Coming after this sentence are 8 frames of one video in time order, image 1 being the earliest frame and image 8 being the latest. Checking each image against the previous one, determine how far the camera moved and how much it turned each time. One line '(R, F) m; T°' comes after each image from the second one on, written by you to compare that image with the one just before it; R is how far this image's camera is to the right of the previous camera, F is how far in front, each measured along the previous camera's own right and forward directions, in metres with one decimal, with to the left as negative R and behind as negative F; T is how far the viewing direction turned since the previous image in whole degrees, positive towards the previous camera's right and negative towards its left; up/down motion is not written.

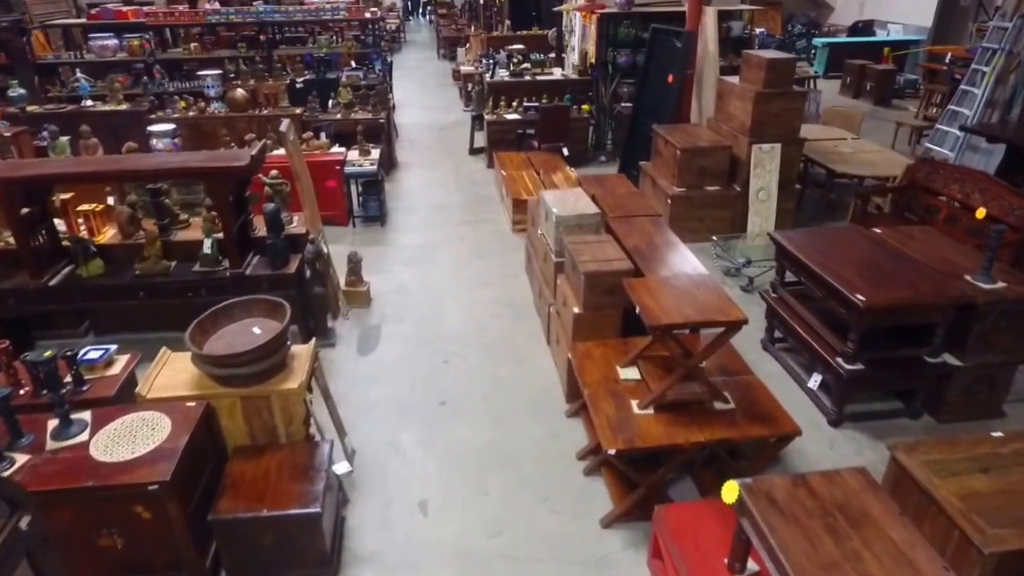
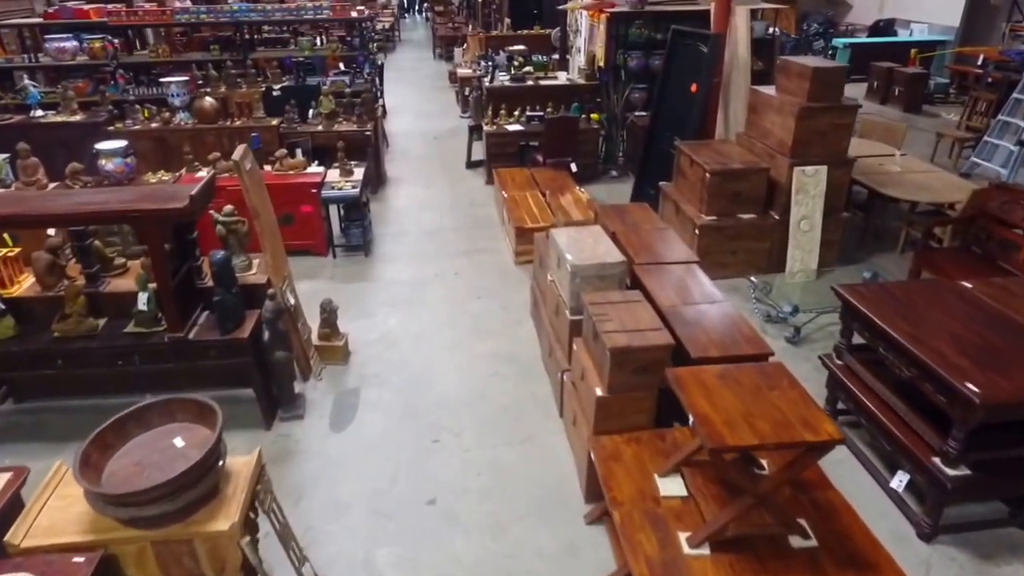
(0.0, +0.7) m; 0°
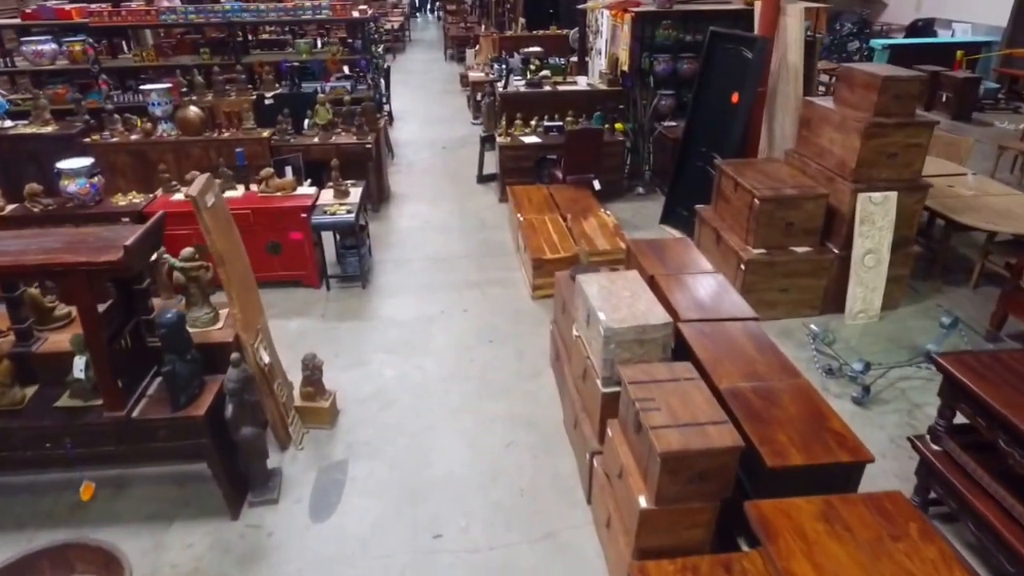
(0.0, +0.6) m; -1°
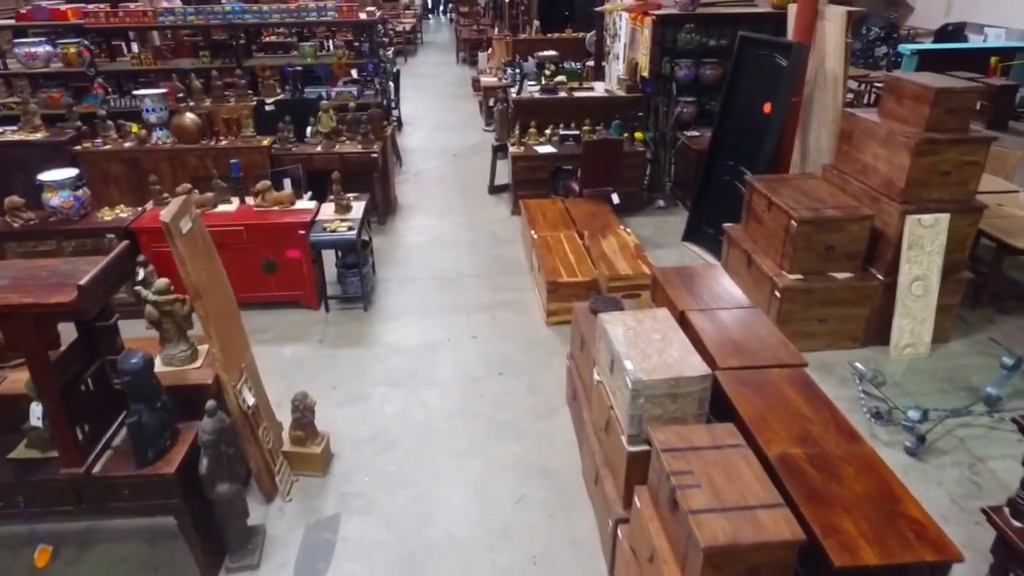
(0.0, +0.3) m; -1°
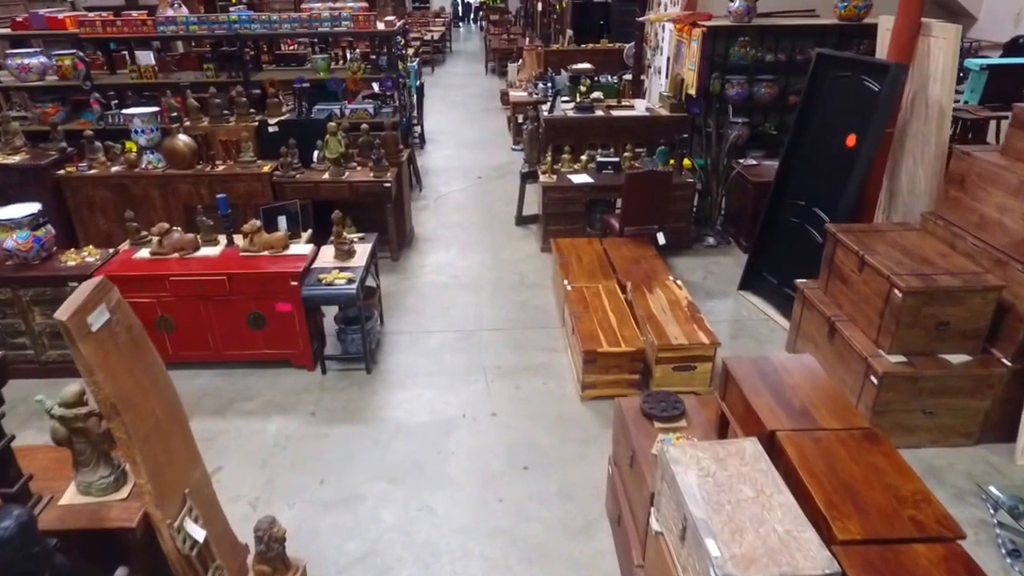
(0.0, +0.6) m; -2°
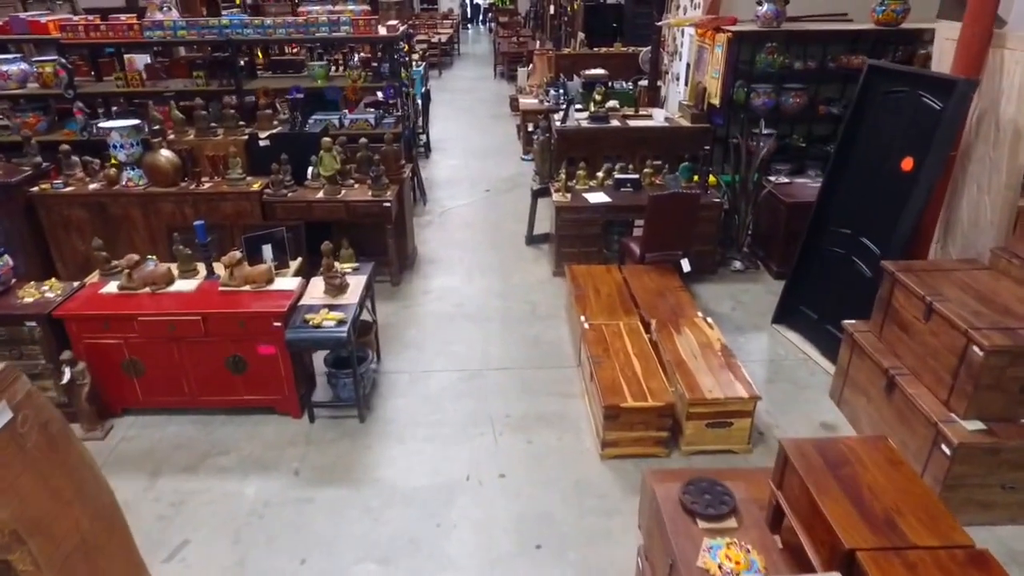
(0.0, +0.4) m; -1°
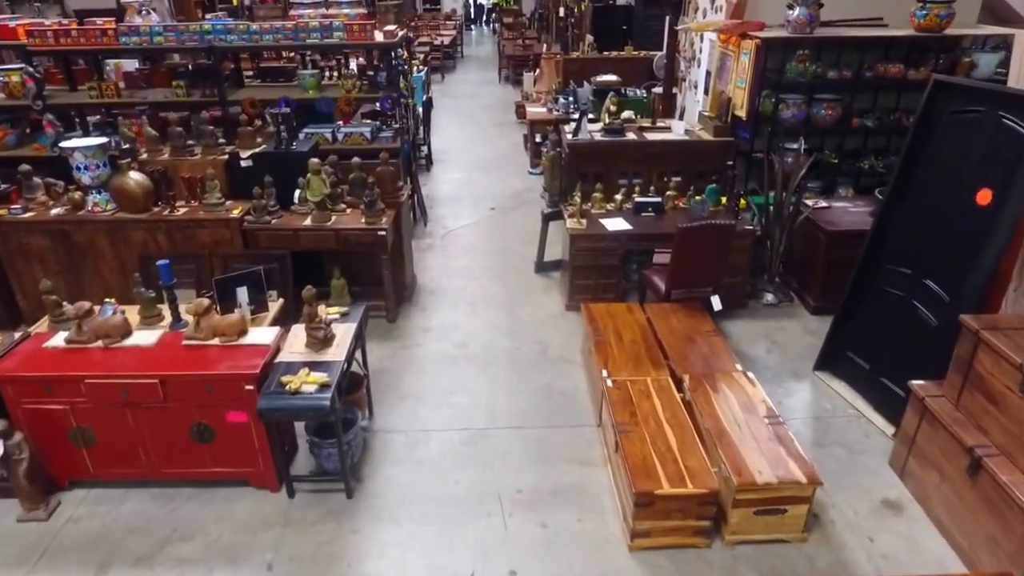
(0.0, +0.4) m; 0°
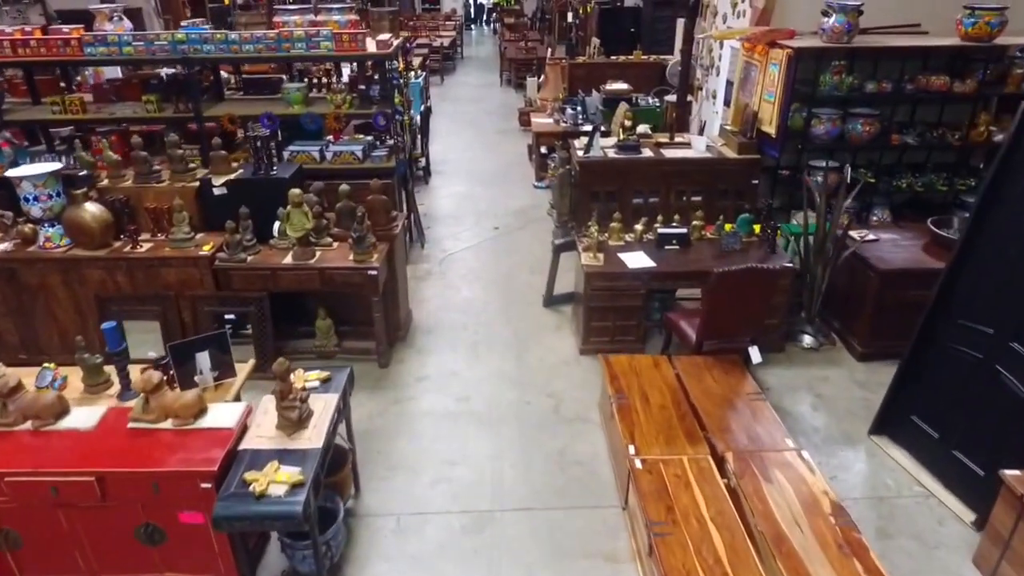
(0.0, +0.5) m; 0°
